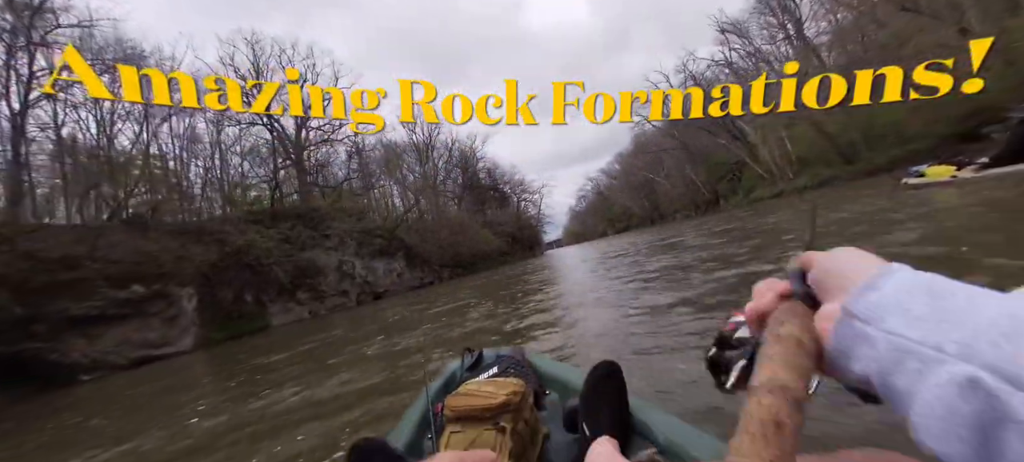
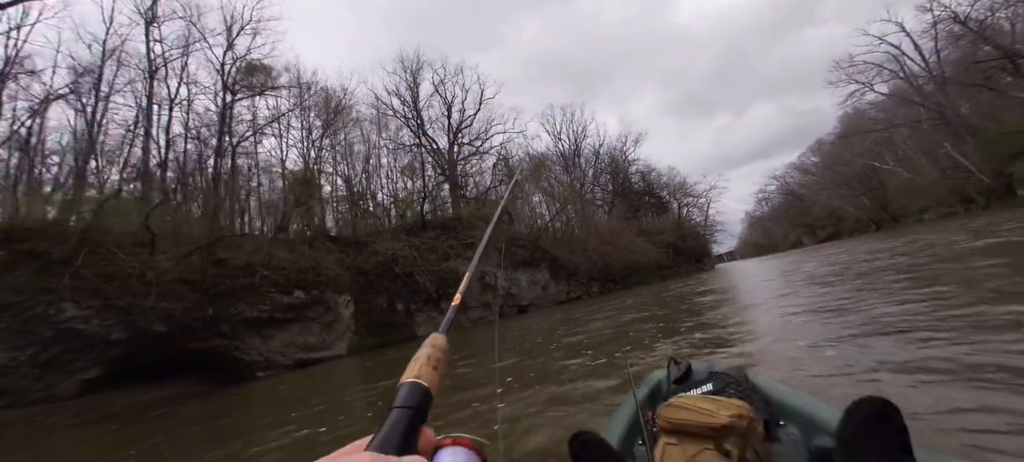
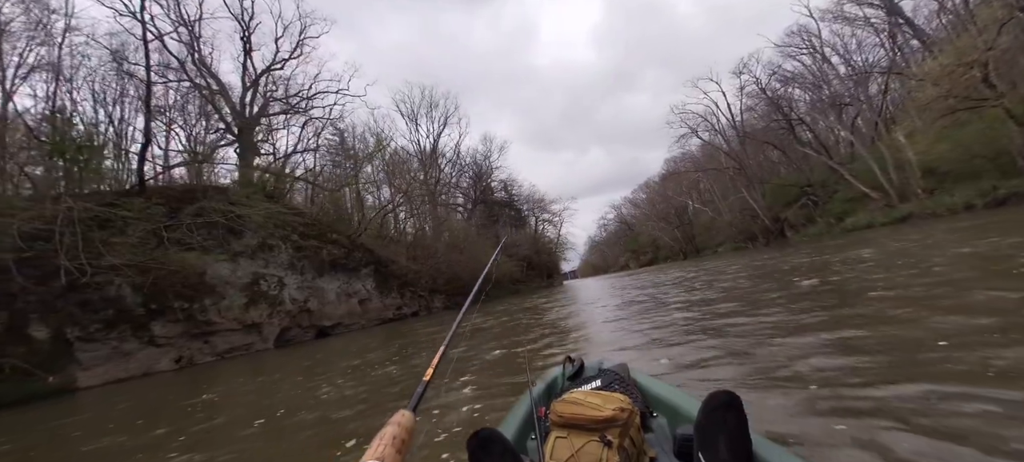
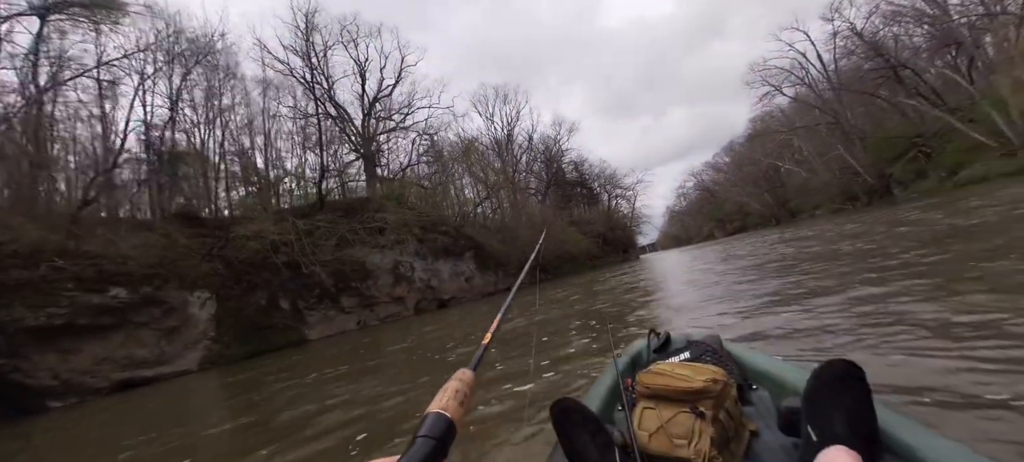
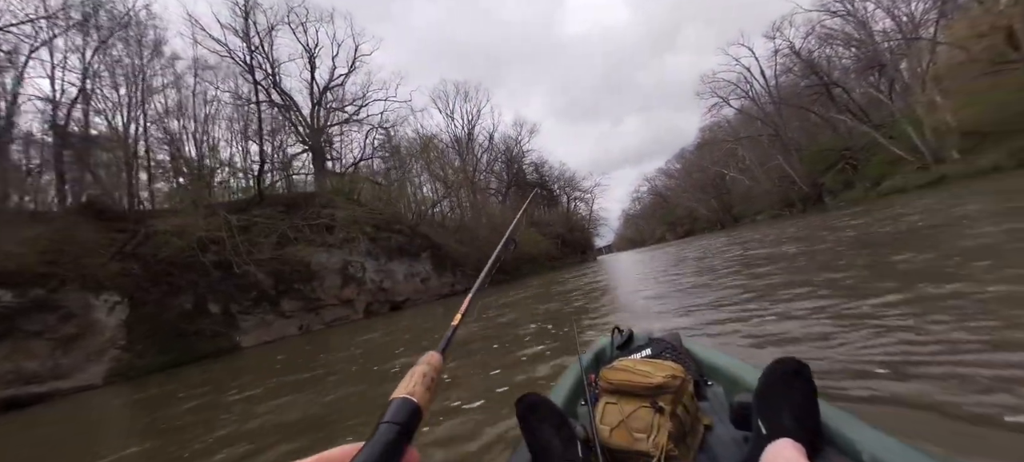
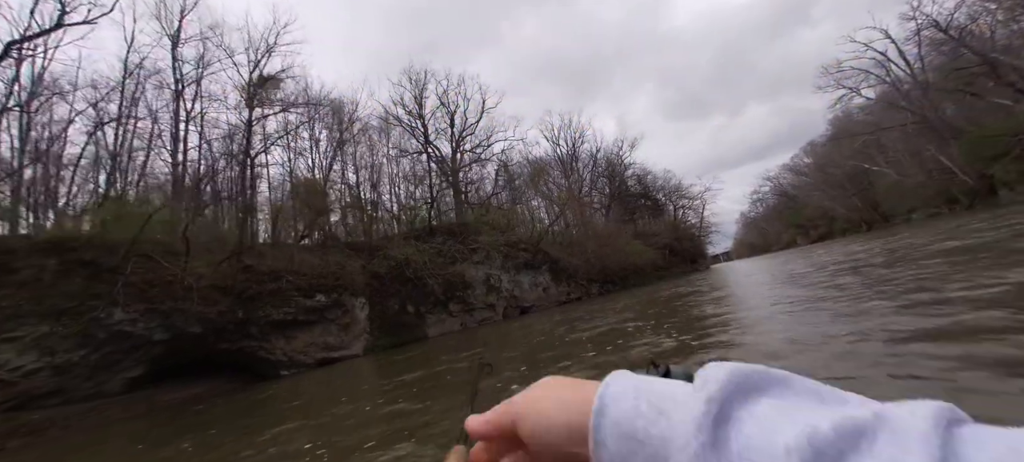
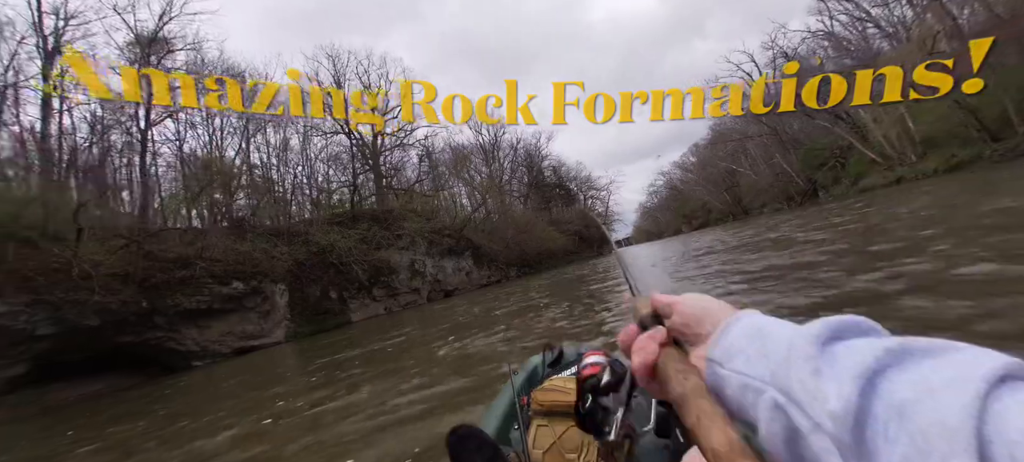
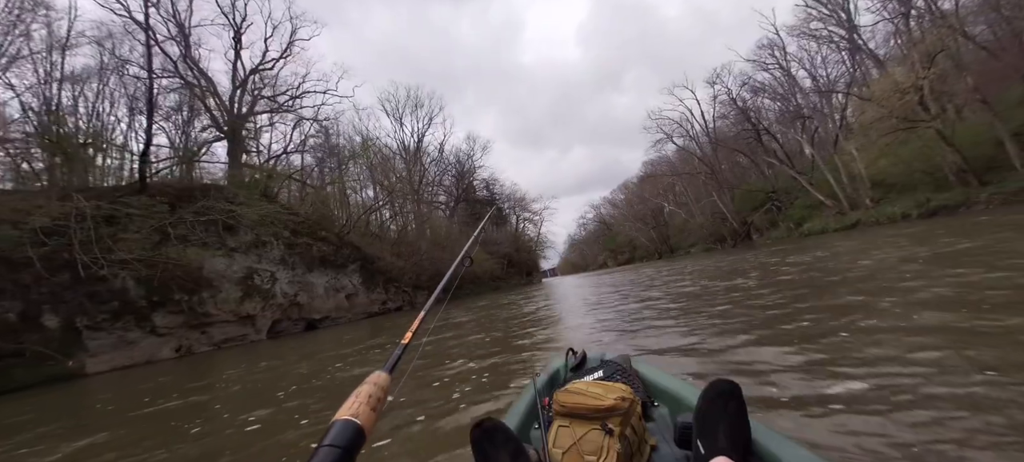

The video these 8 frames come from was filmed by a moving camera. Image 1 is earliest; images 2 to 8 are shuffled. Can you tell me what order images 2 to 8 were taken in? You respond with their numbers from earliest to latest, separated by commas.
7, 6, 2, 4, 5, 8, 3
